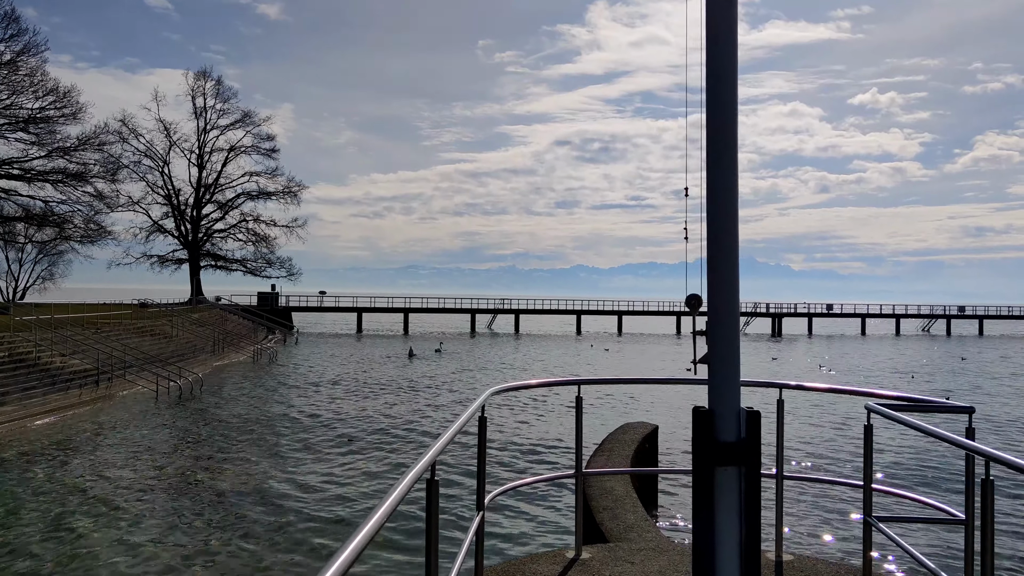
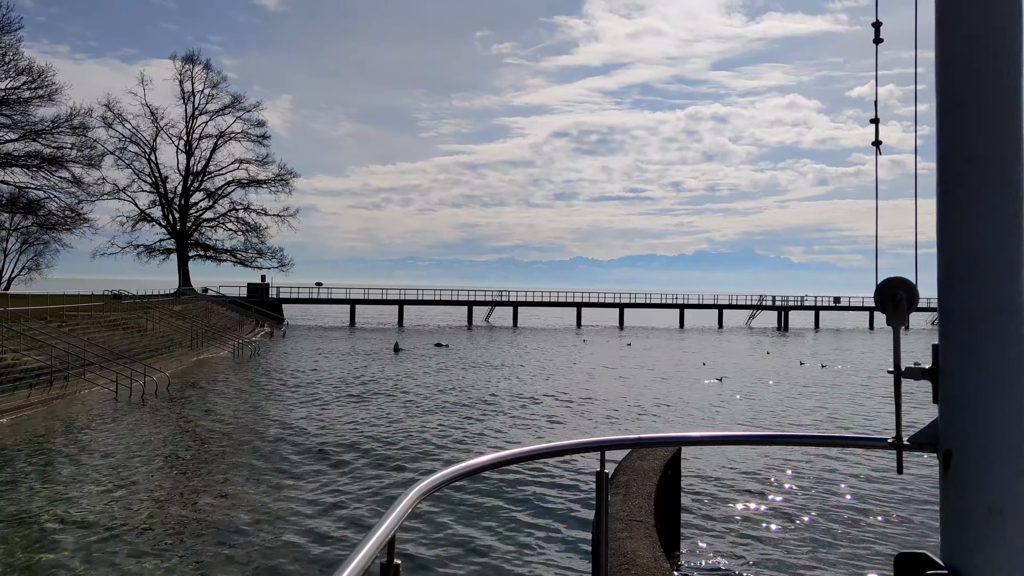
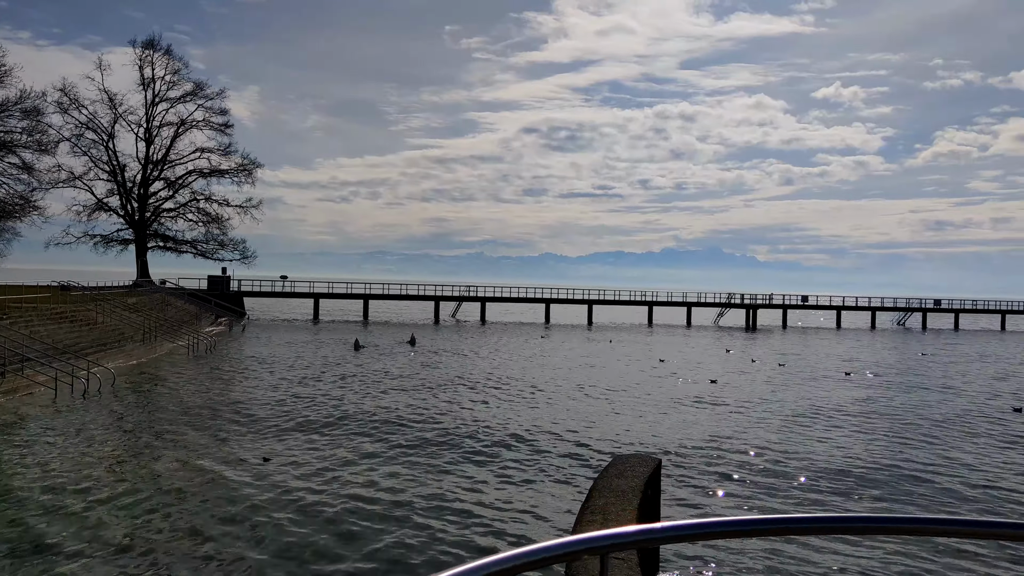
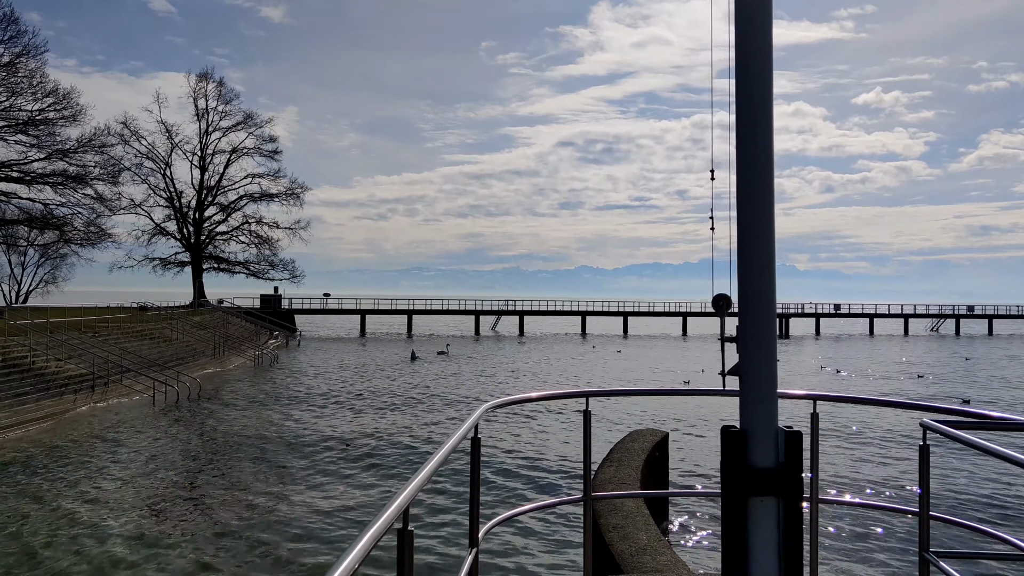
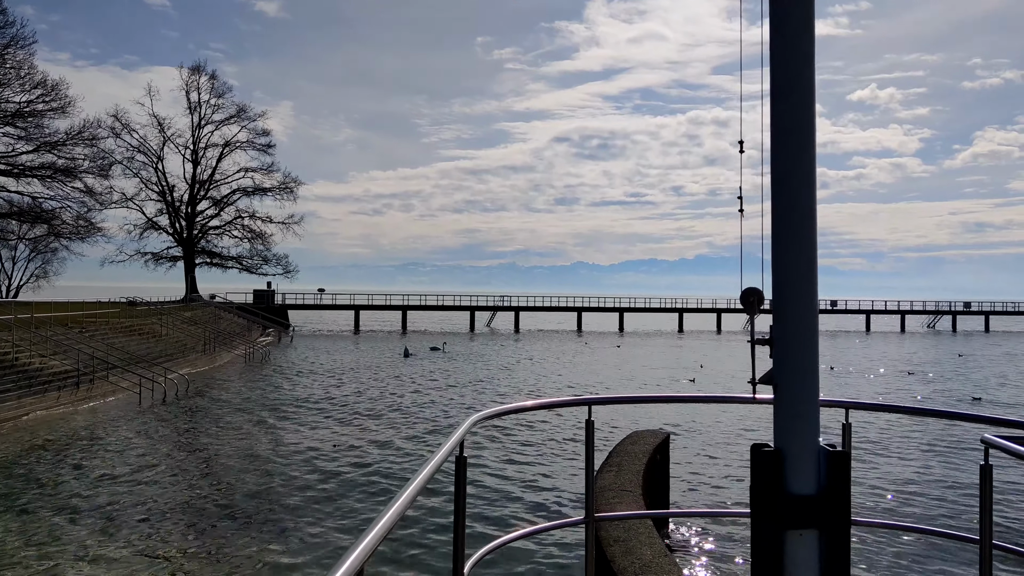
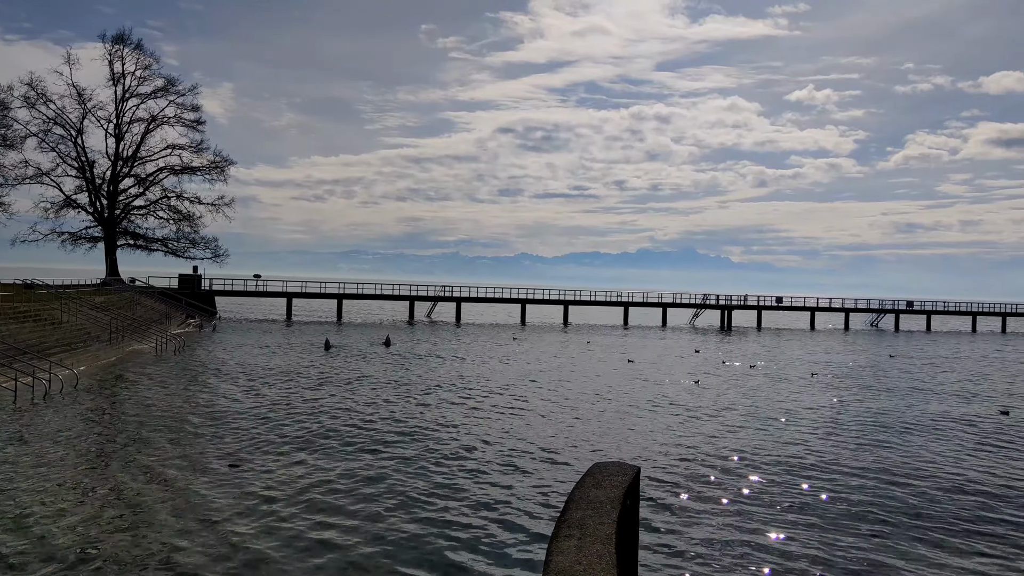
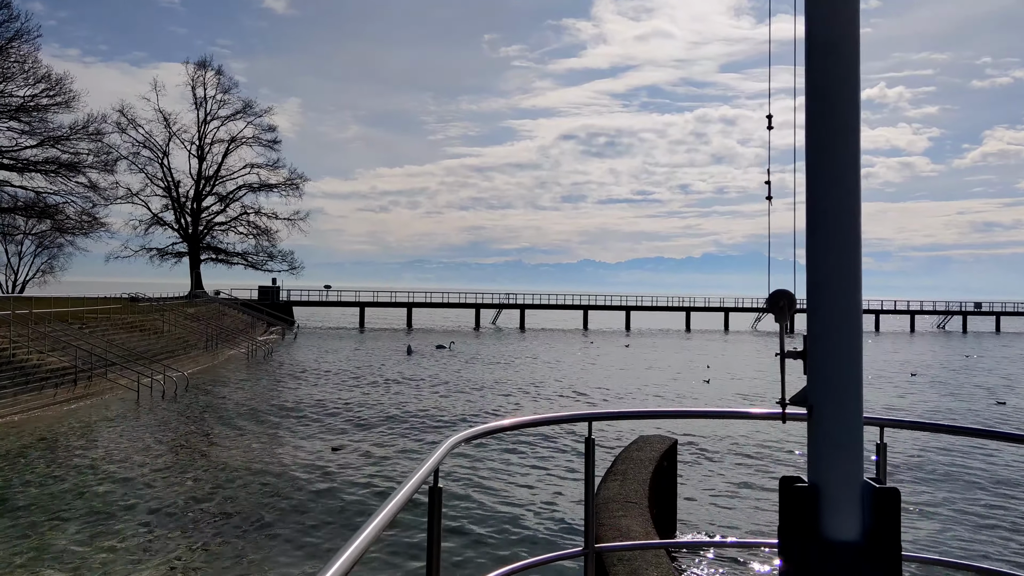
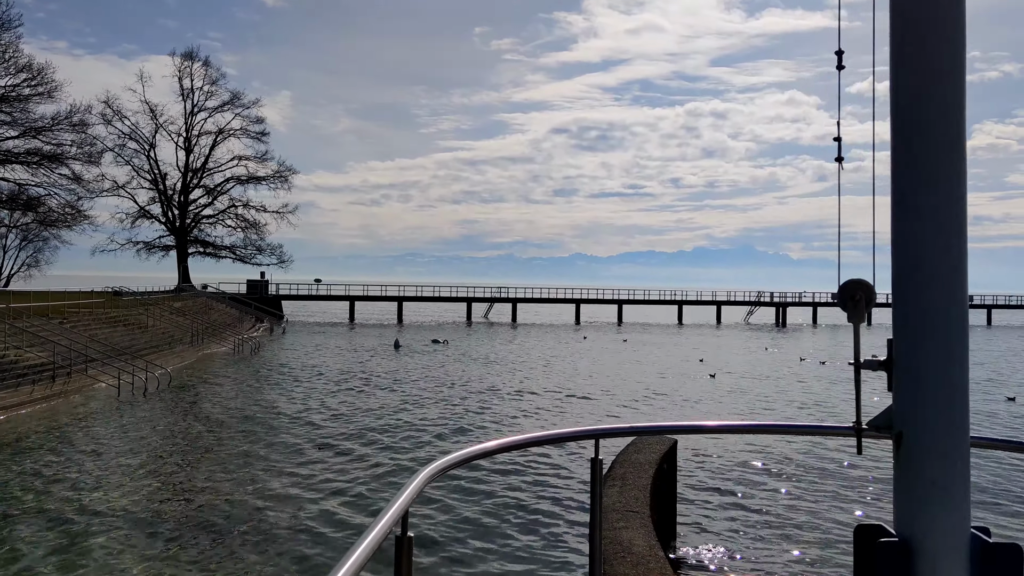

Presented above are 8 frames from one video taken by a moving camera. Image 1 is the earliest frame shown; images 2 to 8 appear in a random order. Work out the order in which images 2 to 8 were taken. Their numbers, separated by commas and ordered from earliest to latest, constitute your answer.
4, 5, 7, 8, 2, 3, 6
